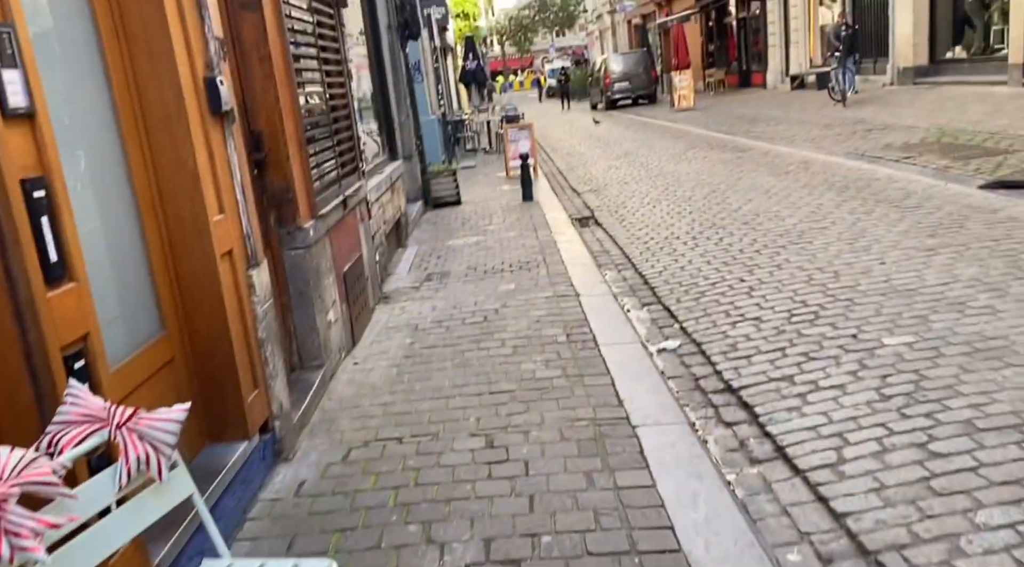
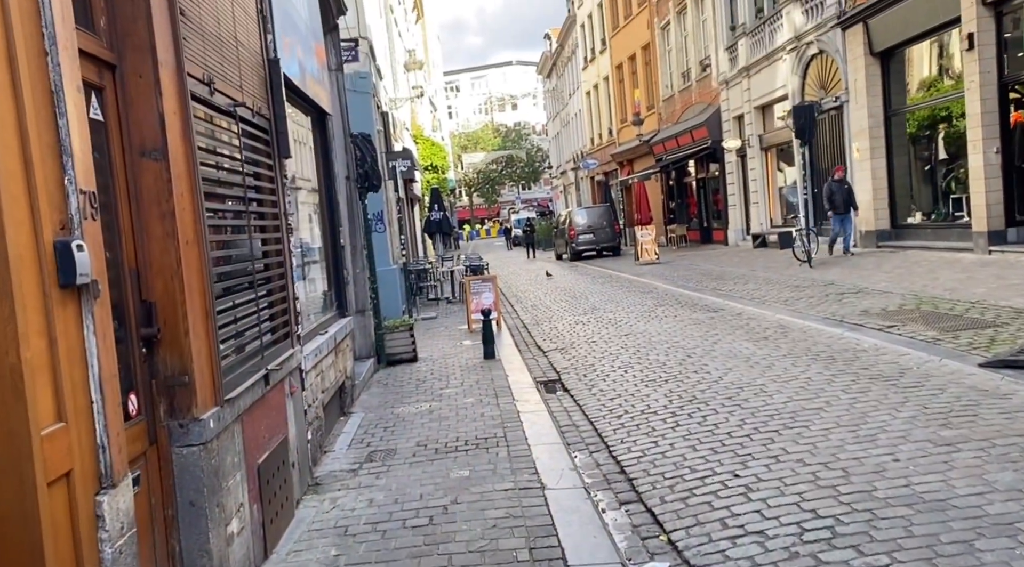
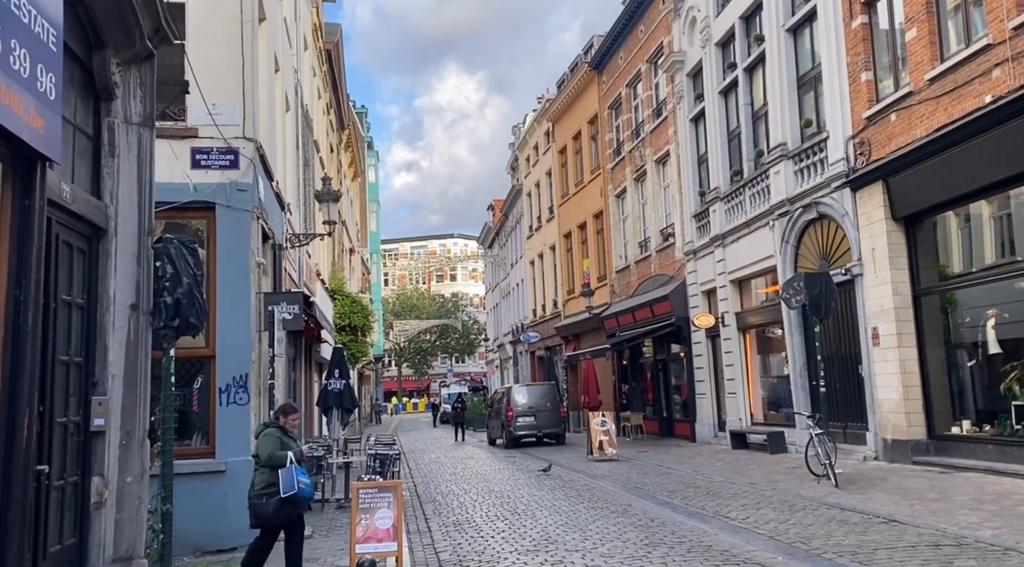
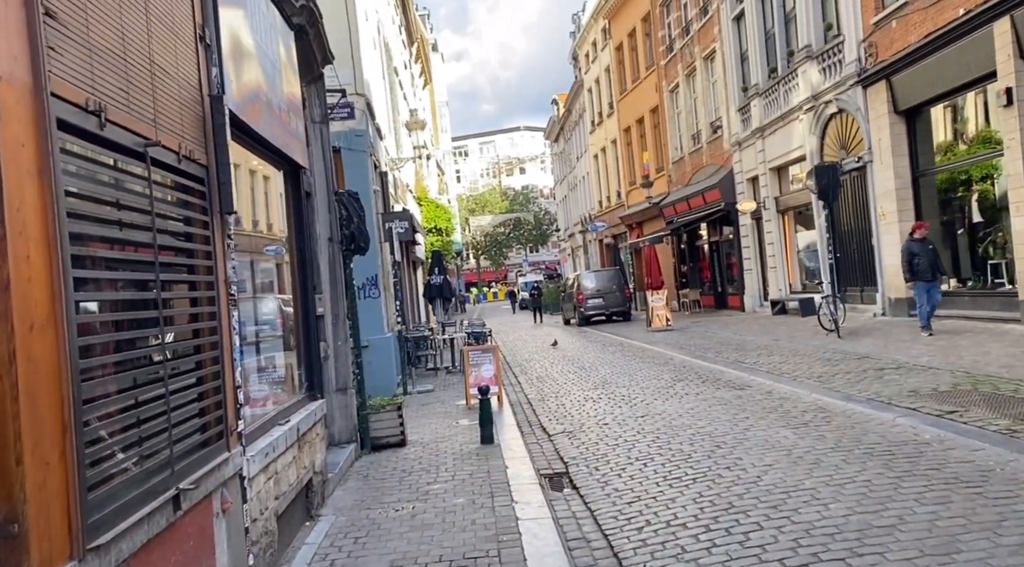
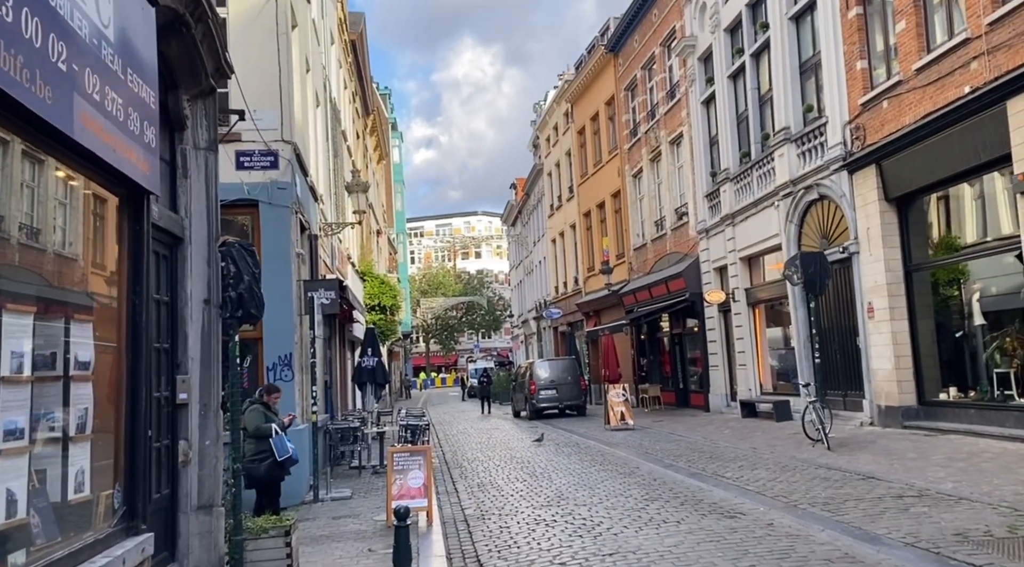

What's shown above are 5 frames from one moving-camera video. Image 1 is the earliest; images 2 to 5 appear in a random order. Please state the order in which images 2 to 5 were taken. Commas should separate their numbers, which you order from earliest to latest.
2, 4, 5, 3
